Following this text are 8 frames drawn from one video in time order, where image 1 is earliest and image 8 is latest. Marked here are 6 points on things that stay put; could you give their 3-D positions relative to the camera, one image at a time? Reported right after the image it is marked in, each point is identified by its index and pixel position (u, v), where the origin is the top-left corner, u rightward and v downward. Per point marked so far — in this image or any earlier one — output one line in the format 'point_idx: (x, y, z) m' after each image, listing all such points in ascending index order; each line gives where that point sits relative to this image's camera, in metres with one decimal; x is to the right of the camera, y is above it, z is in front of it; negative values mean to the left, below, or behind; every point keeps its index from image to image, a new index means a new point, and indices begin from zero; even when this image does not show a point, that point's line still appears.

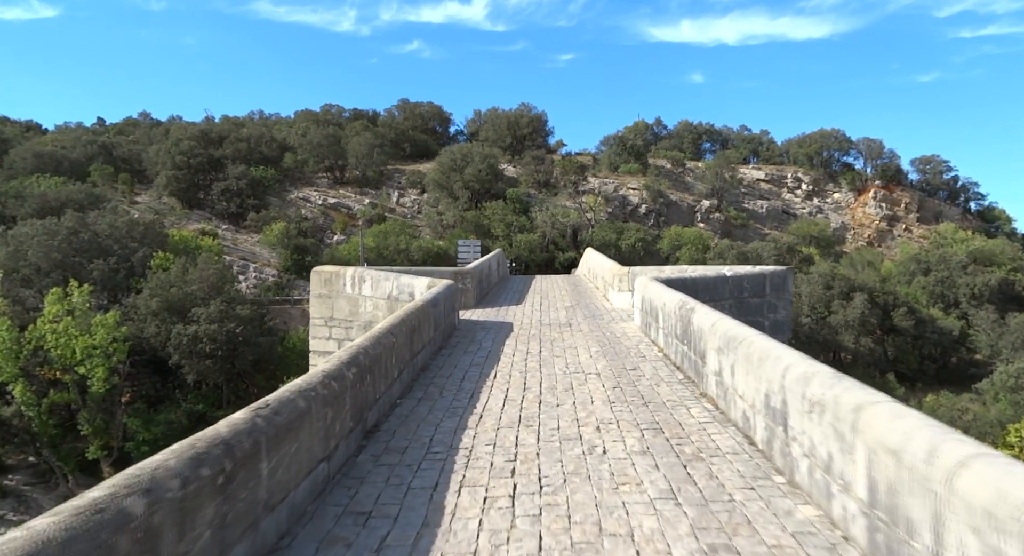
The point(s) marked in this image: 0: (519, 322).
0: (+0.1, -0.9, +11.2) m
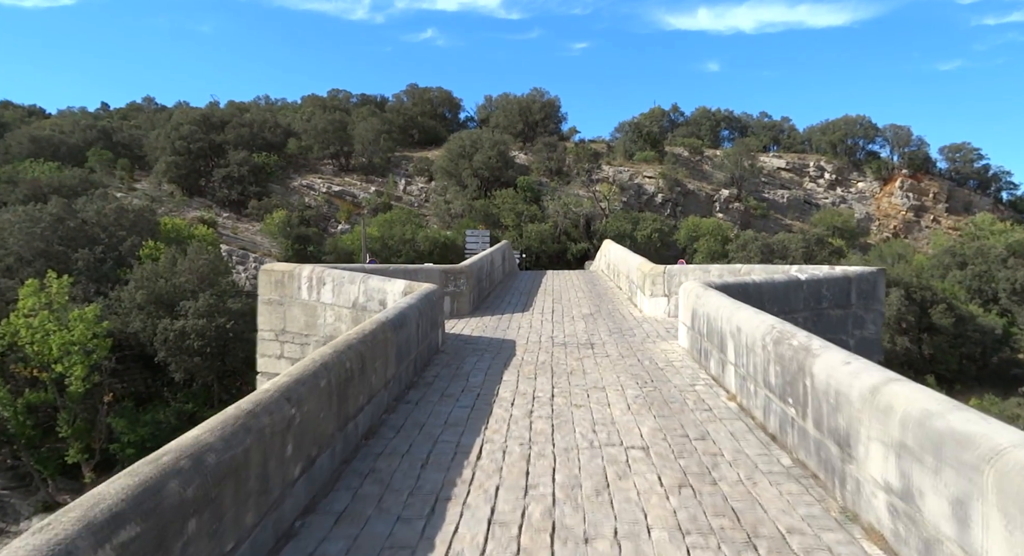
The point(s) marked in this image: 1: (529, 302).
0: (+0.2, -0.9, +8.6) m
1: (+0.4, -0.5, +12.2) m
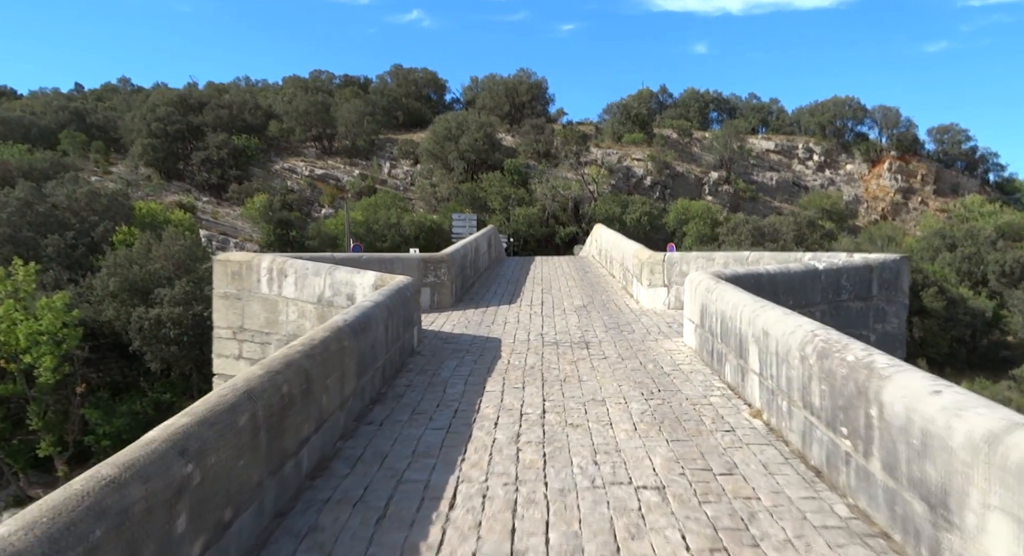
0: (0.0, -0.8, +7.7) m
1: (+0.1, -0.3, +11.3) m
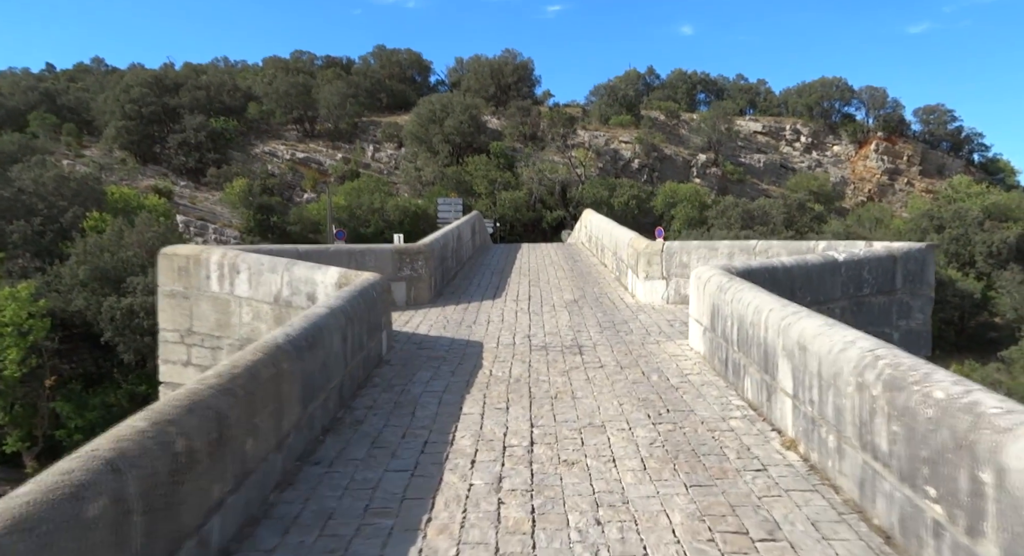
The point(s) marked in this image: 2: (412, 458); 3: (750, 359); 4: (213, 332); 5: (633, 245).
0: (-0.2, -0.7, +6.9) m
1: (-0.2, -0.1, +10.4) m
2: (-0.7, -1.2, +3.8) m
3: (+1.9, -0.6, +4.5) m
4: (-3.7, -0.7, +7.1) m
5: (+2.0, +0.6, +9.6) m
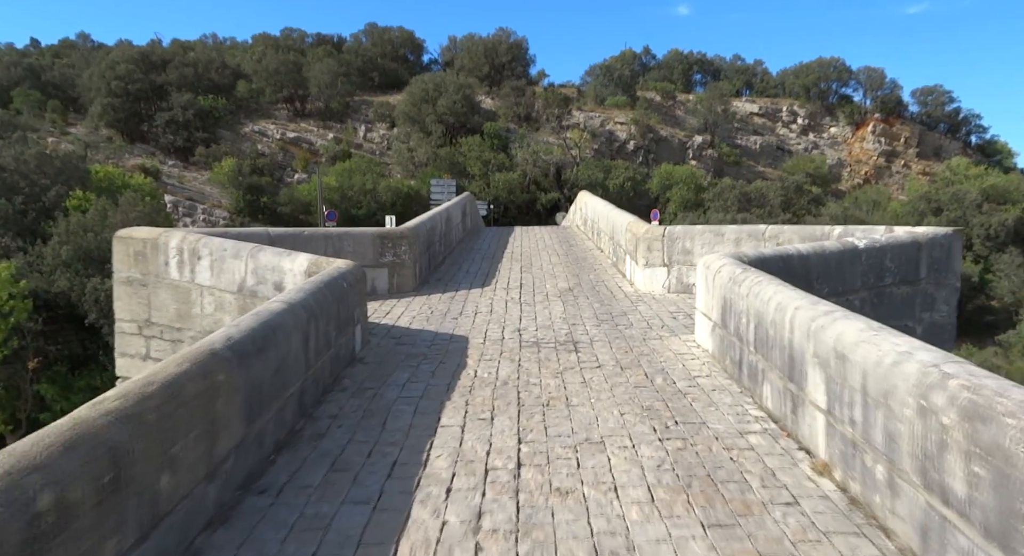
0: (-0.3, -0.6, +6.3) m
1: (-0.4, +0.1, +9.8) m
2: (-0.7, -1.1, +3.2) m
3: (+1.8, -0.6, +3.9) m
4: (-3.9, -0.5, +6.5) m
5: (+1.9, +0.8, +9.0) m
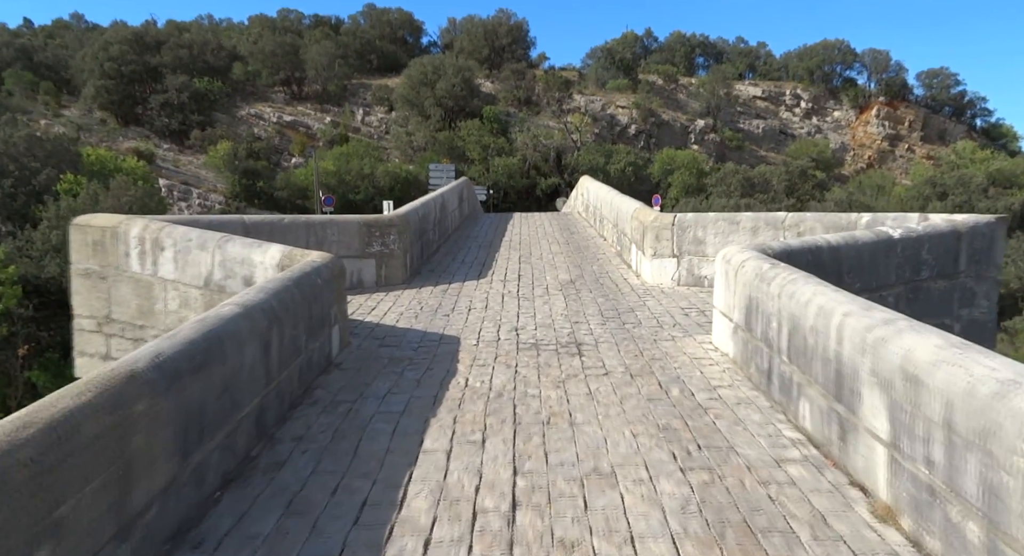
0: (-0.4, -0.5, +5.7) m
1: (-0.4, +0.3, +9.2) m
2: (-0.8, -1.2, +2.6) m
3: (+1.8, -0.6, +3.3) m
4: (-3.9, -0.4, +5.9) m
5: (+1.9, +0.9, +8.4) m
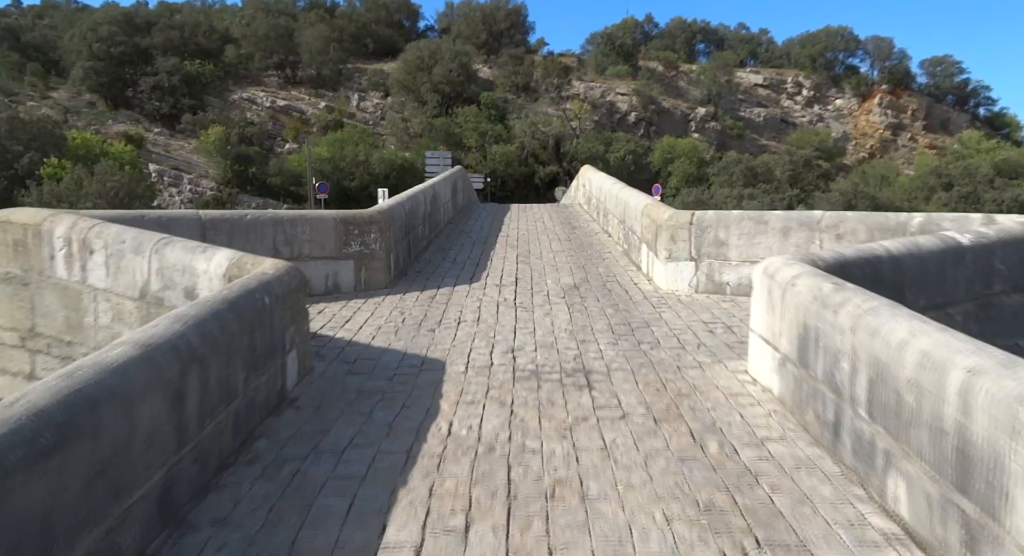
0: (-0.4, -0.6, +4.8) m
1: (-0.4, +0.3, +8.3) m
2: (-0.8, -1.3, +1.7) m
3: (+1.7, -0.7, +2.5) m
4: (-3.9, -0.5, +5.0) m
5: (+1.8, +0.9, +7.5) m
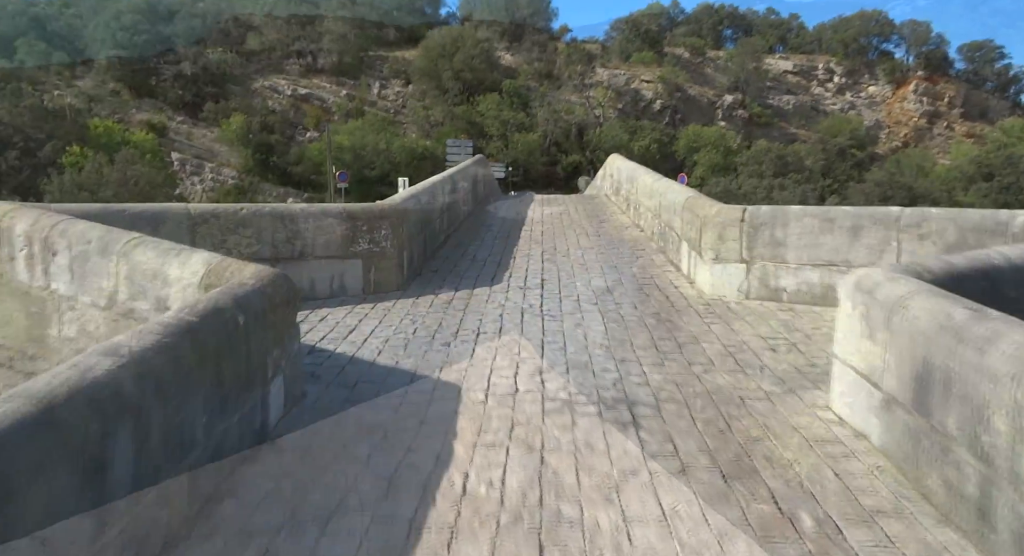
0: (-0.2, -0.7, +4.1) m
1: (-0.1, +0.3, +7.6) m
2: (-0.7, -1.4, +1.1) m
3: (+1.8, -0.9, +1.7) m
4: (-3.7, -0.5, +4.4) m
5: (+2.1, +0.8, +6.6) m
